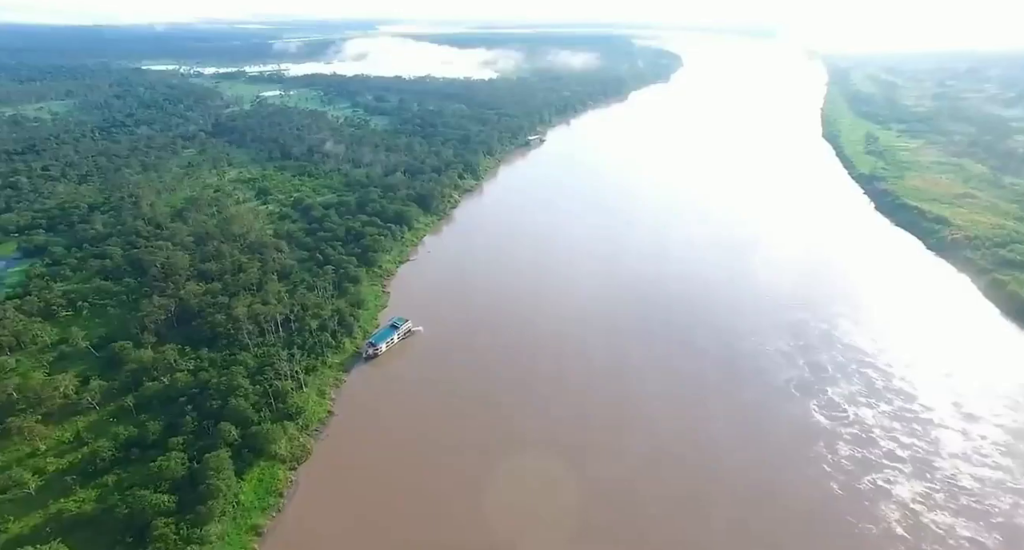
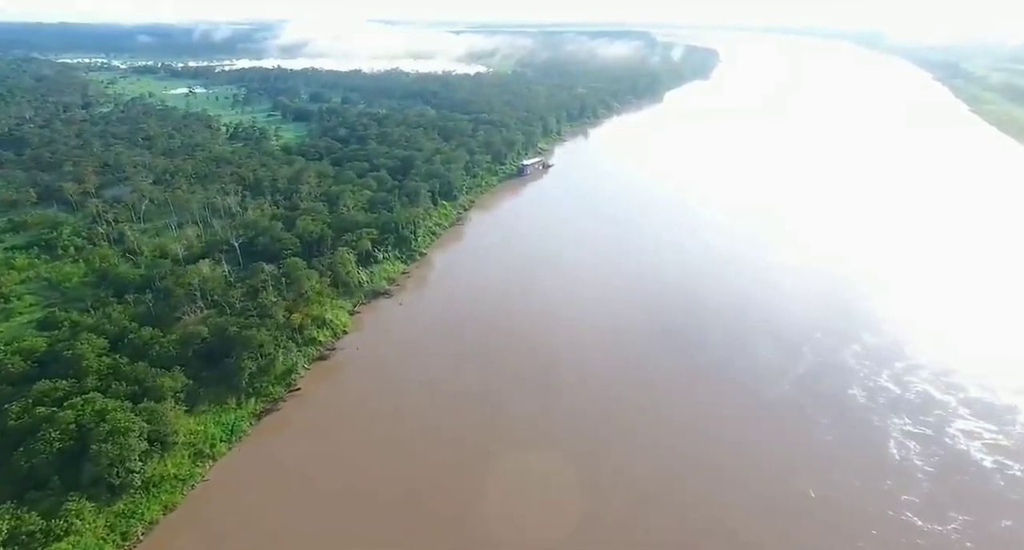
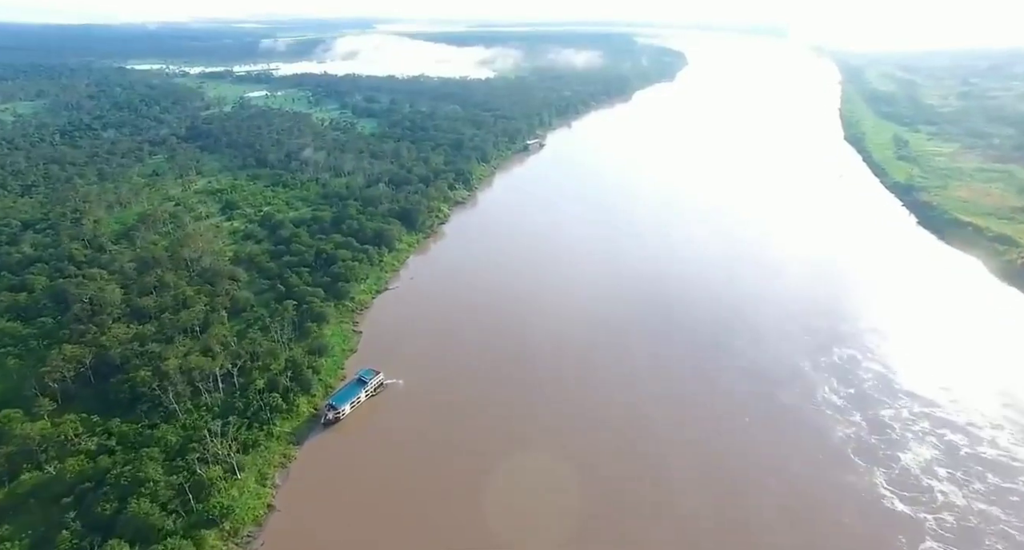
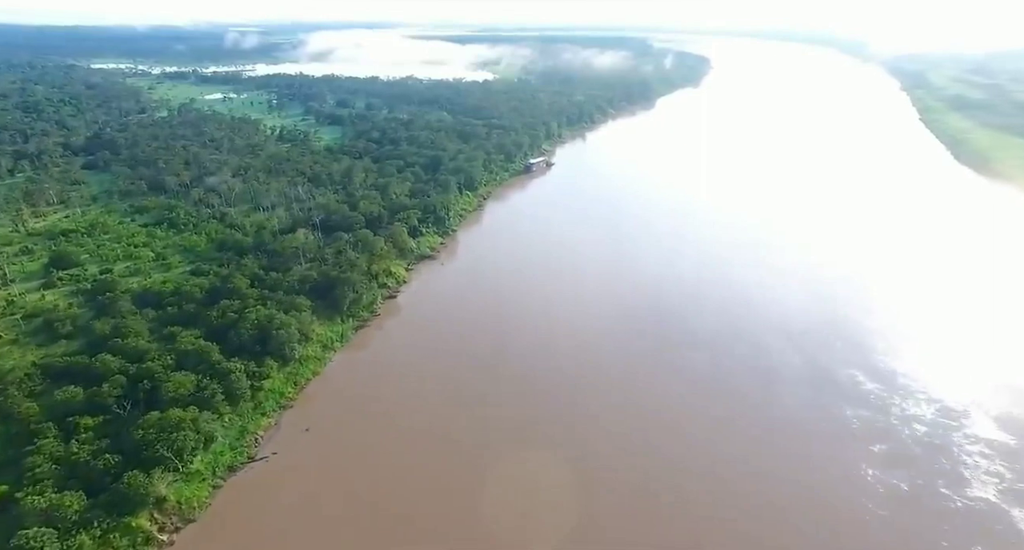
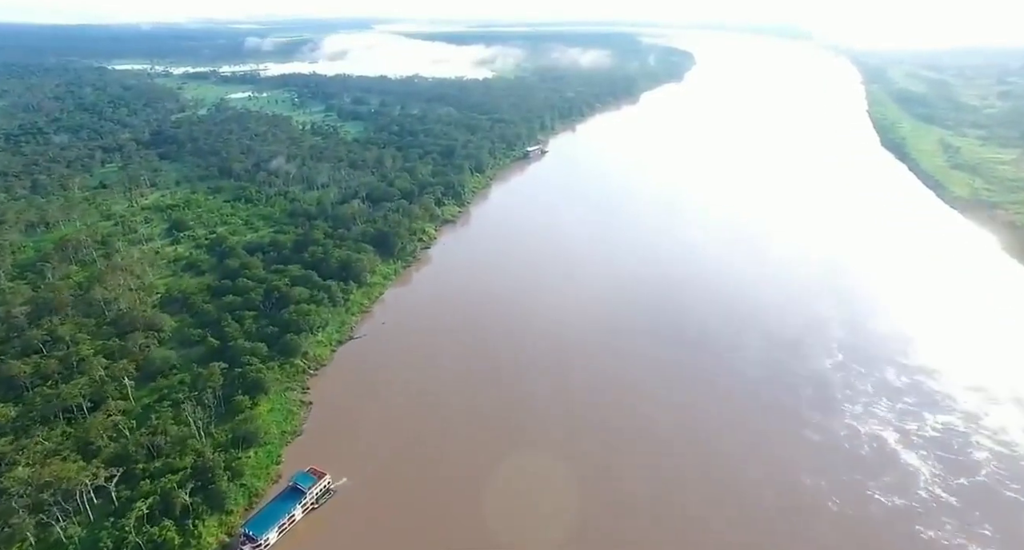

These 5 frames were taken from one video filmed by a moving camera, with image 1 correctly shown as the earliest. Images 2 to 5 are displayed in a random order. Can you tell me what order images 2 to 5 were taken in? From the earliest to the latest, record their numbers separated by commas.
3, 5, 4, 2
